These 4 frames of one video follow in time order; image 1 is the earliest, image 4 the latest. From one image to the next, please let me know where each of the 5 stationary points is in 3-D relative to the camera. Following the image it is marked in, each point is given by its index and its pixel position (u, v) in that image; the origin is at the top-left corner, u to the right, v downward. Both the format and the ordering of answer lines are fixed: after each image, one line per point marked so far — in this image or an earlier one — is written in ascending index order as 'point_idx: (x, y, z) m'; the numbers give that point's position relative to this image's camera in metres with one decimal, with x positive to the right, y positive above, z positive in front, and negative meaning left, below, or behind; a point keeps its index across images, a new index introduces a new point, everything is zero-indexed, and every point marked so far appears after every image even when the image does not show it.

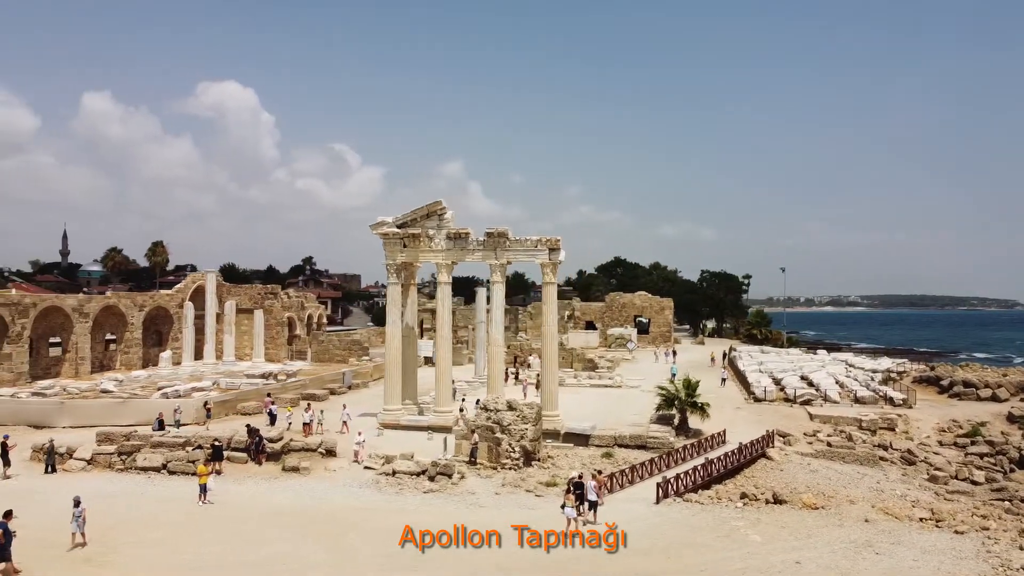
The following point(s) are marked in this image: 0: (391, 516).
0: (-2.2, -4.2, +15.4) m
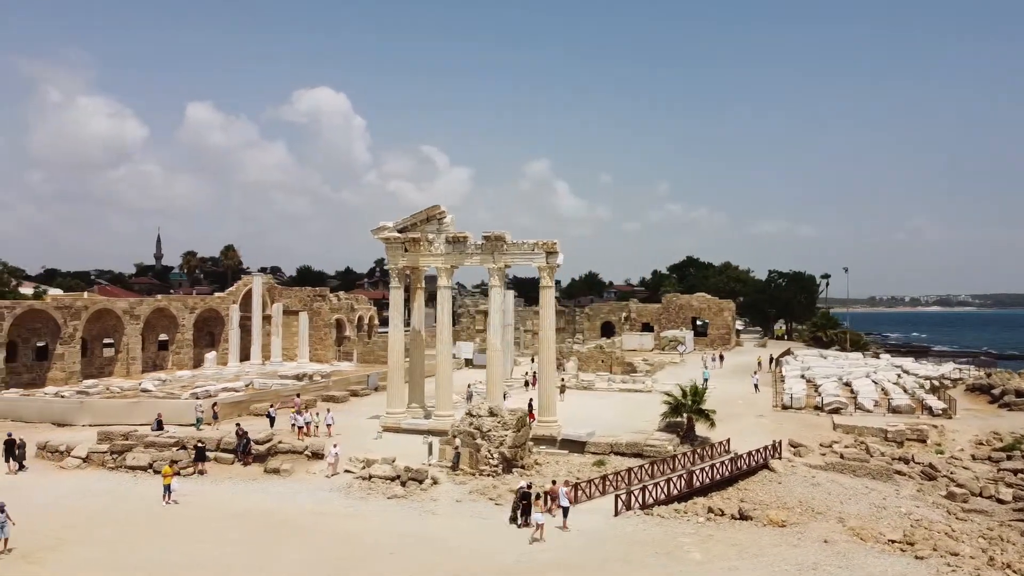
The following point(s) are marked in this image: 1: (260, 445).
0: (-3.1, -4.3, +15.5) m
1: (-6.0, -3.7, +19.8) m
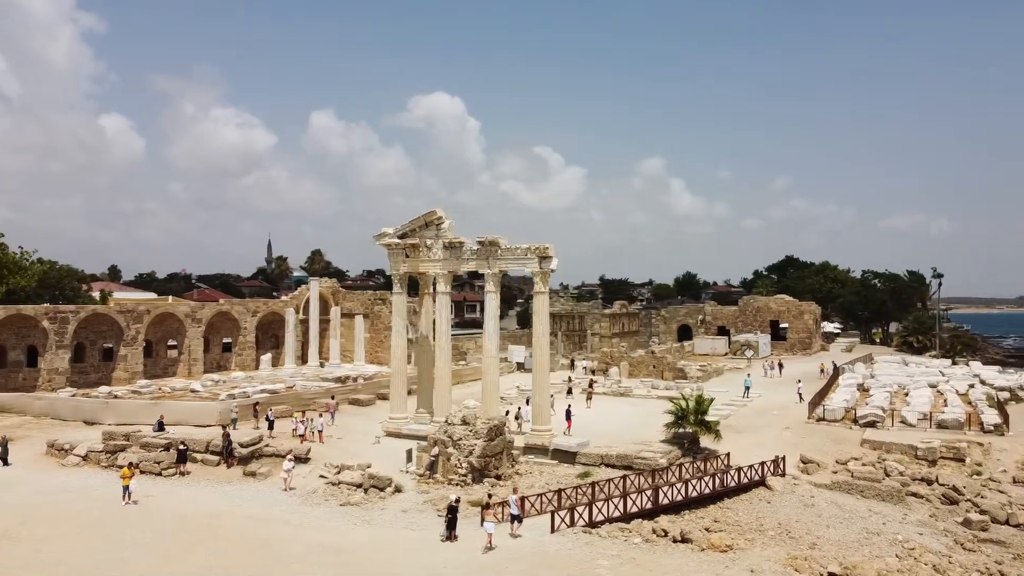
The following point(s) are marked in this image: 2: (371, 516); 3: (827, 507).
0: (-4.3, -4.5, +15.7) m
1: (-6.5, -3.9, +20.3) m
2: (-2.8, -4.5, +16.5) m
3: (+7.1, -4.9, +18.8) m
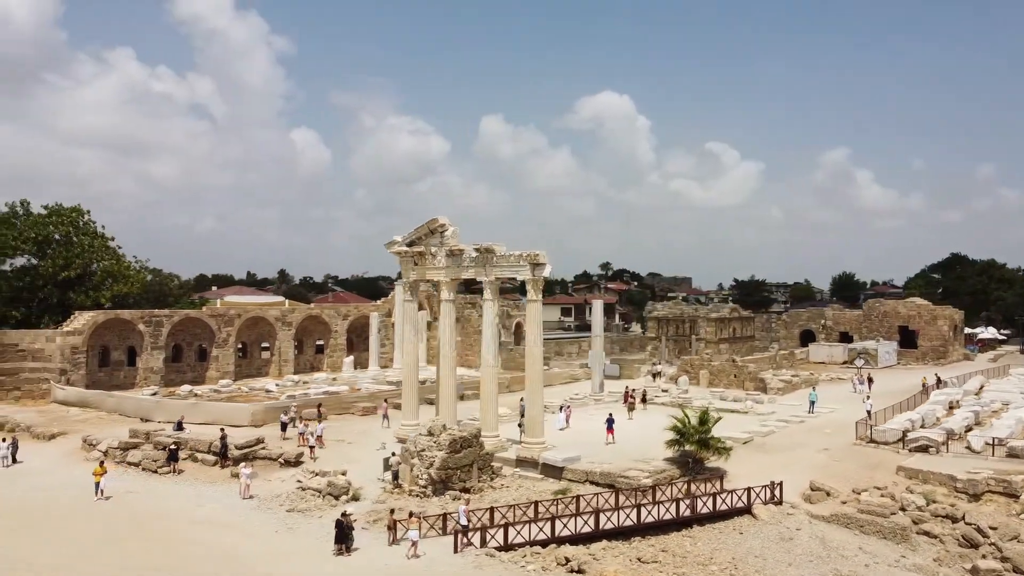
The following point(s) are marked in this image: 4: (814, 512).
0: (-5.8, -4.7, +16.3) m
1: (-7.0, -4.1, +21.3) m
2: (-4.2, -4.7, +16.8) m
3: (+6.0, -5.1, +16.8) m
4: (+6.6, -4.9, +18.3) m
